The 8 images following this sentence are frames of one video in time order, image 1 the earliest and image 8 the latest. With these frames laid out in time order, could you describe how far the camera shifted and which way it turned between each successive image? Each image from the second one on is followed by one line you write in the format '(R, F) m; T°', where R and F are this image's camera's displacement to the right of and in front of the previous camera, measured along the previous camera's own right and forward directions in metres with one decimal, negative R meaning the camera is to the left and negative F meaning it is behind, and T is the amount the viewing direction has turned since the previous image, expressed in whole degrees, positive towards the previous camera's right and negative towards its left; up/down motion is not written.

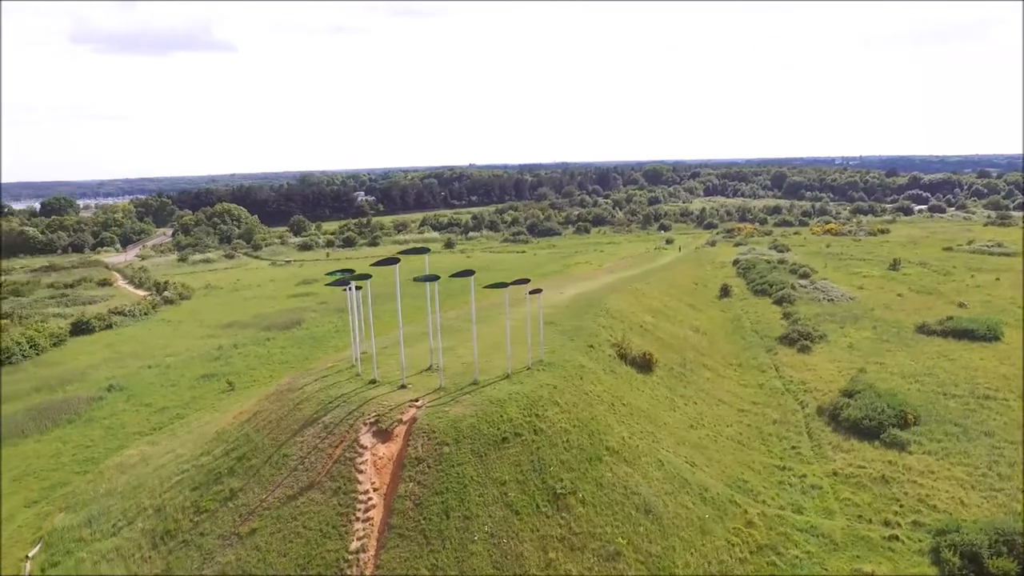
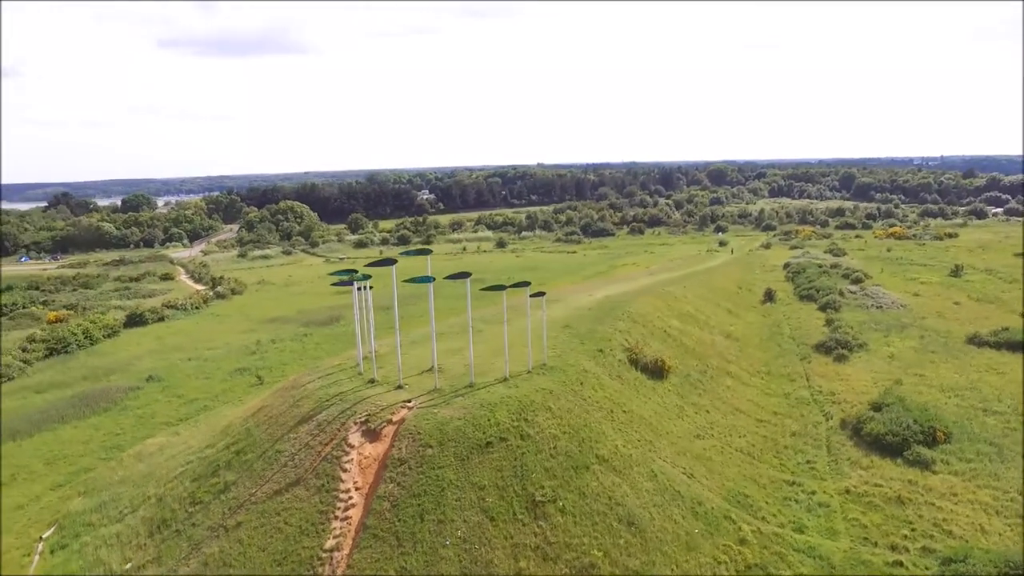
(+2.3, +0.3) m; -6°
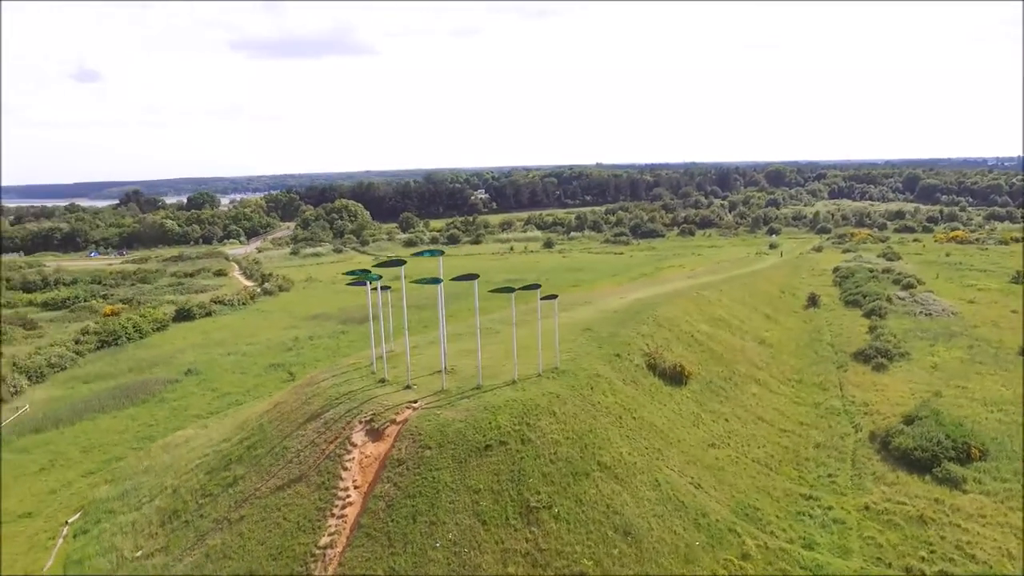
(+1.6, +0.2) m; -5°
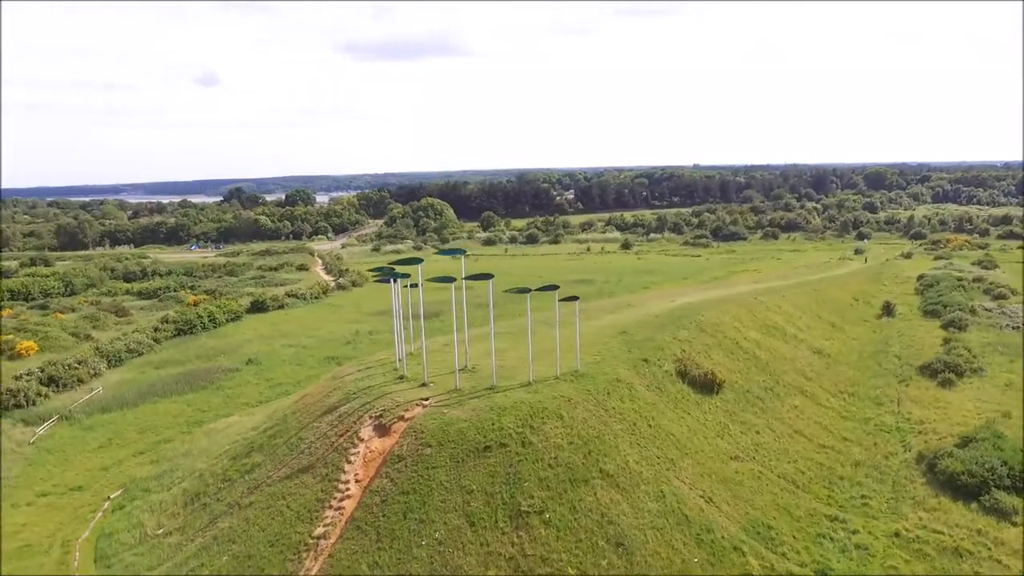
(+2.5, +0.4) m; -8°
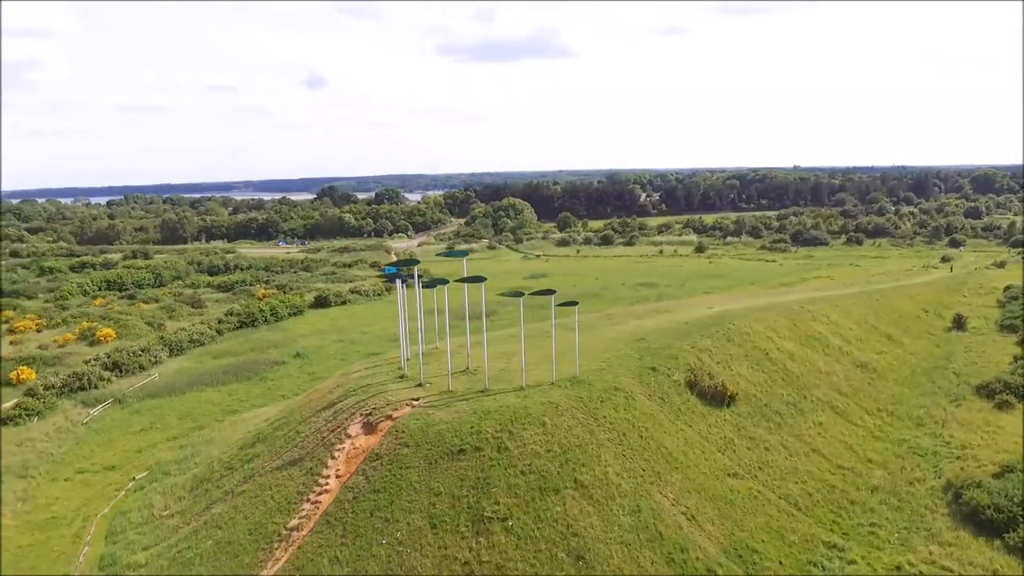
(+3.2, +0.4) m; -8°
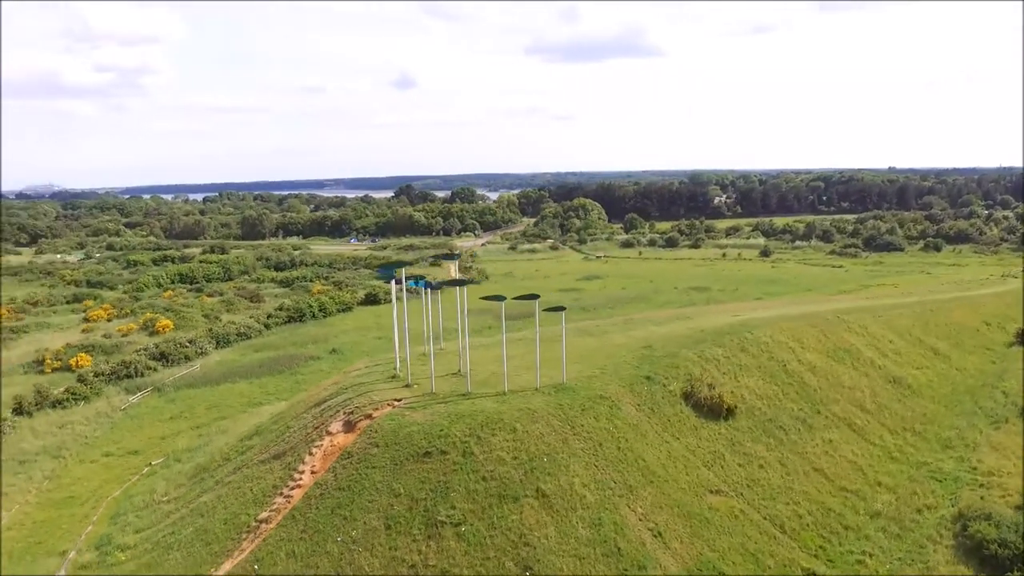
(+3.1, +0.4) m; -7°
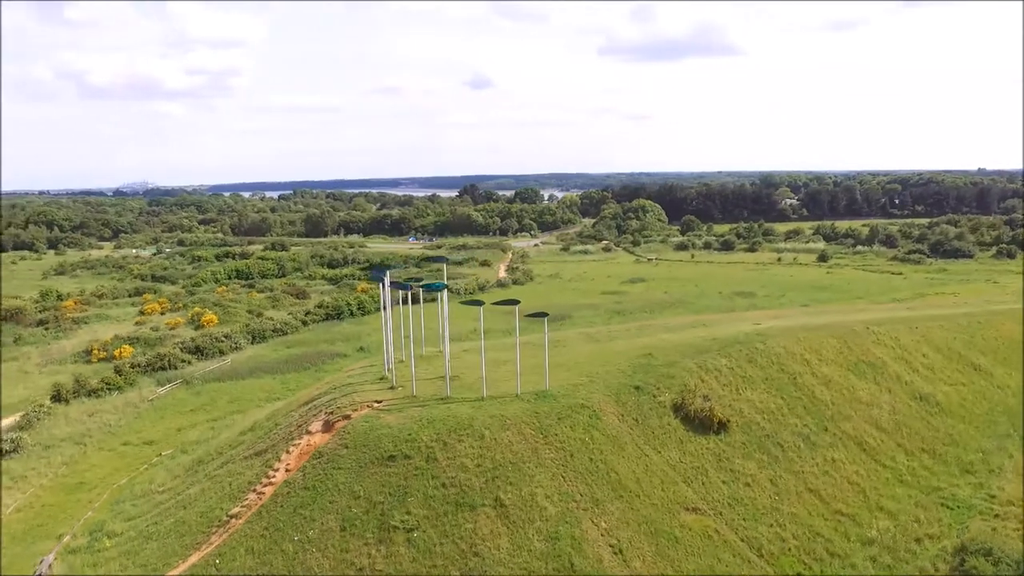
(+2.8, +0.5) m; -6°
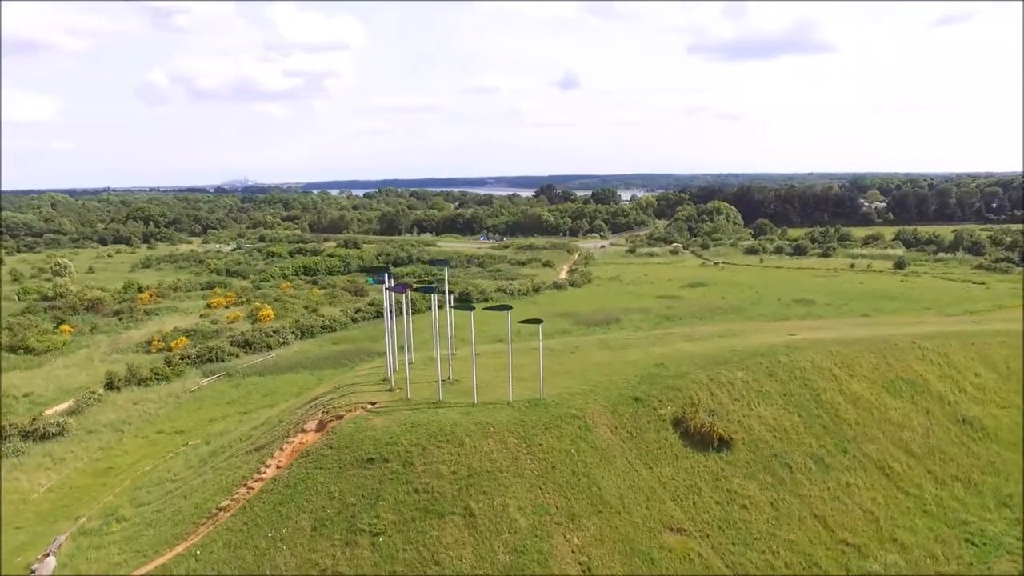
(+2.7, +0.6) m; -7°
